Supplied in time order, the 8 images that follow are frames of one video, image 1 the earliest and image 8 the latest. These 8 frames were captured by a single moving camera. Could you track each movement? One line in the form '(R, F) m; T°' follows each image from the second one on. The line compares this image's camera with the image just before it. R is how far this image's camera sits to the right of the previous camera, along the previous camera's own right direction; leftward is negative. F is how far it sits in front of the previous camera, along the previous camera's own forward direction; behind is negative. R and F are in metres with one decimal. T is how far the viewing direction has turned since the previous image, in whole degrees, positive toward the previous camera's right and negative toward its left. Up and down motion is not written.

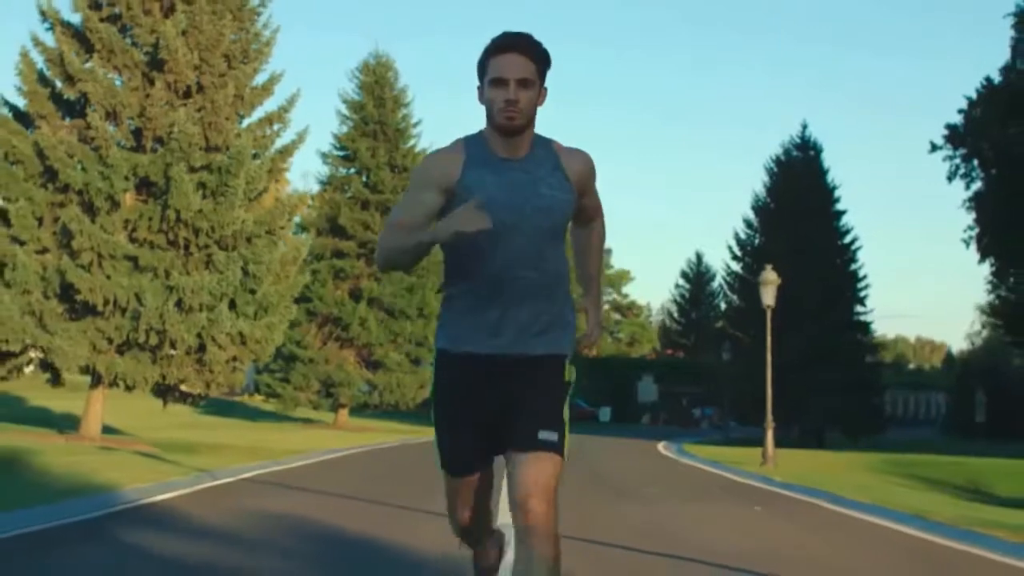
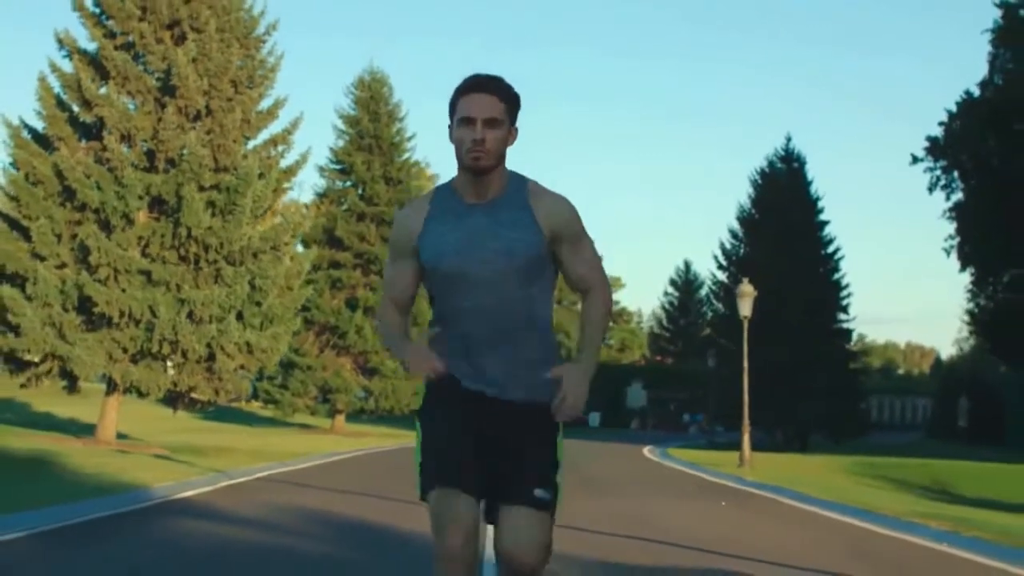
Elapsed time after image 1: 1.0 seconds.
(0.0, -1.8) m; 0°
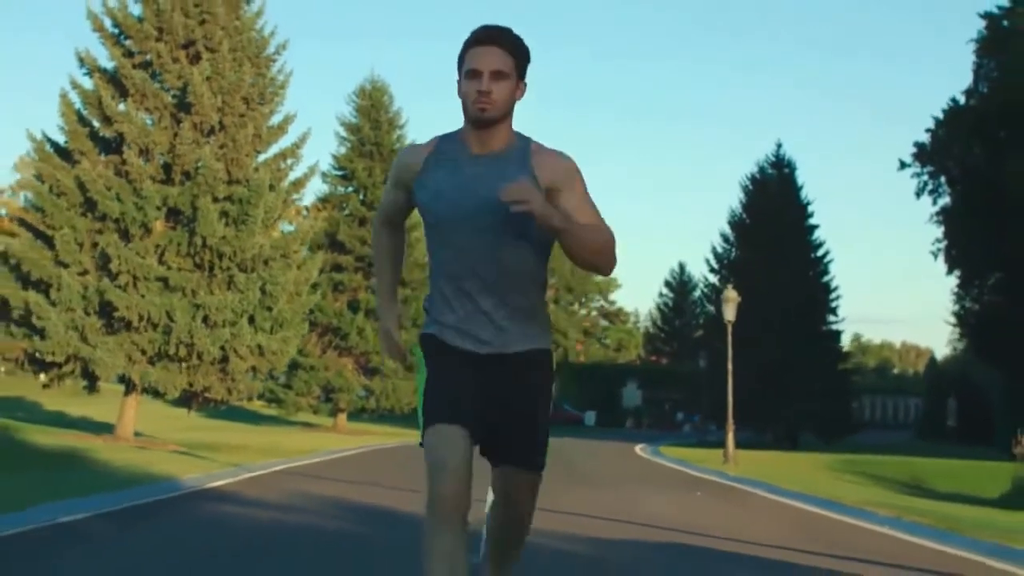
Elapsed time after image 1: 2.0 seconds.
(0.0, -1.8) m; 0°
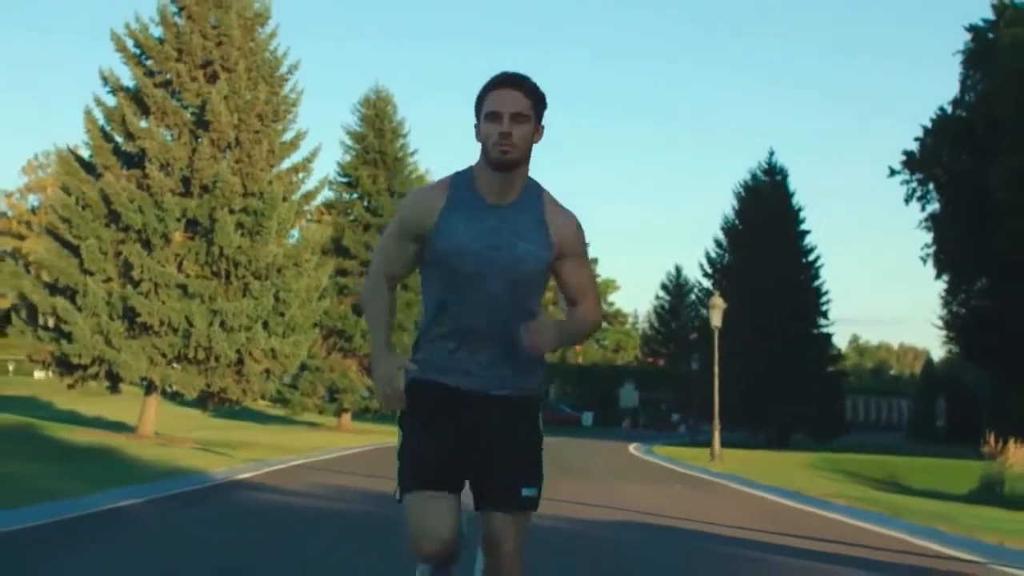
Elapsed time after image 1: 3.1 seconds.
(0.0, -2.0) m; 0°
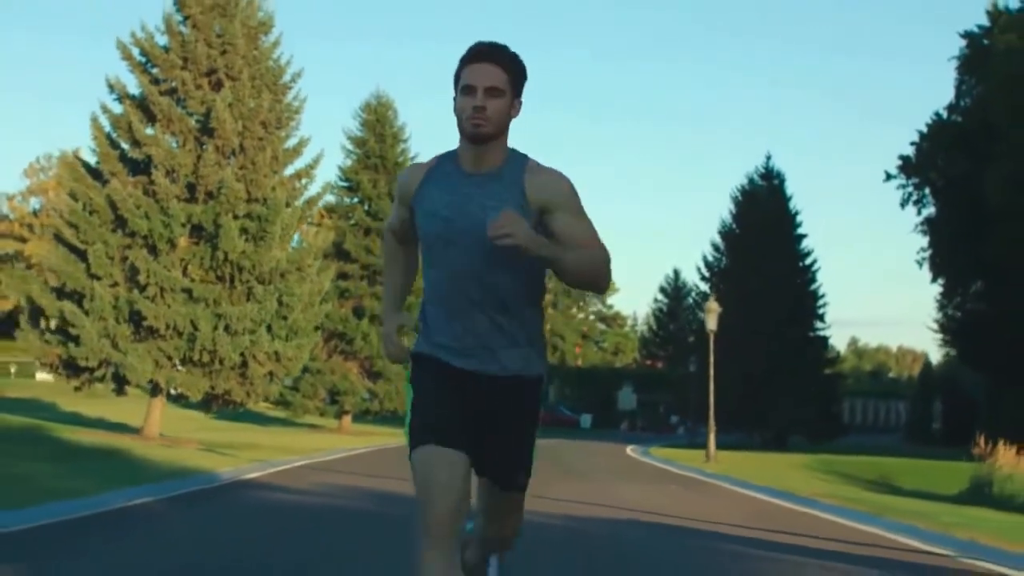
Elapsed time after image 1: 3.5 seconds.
(0.0, -0.6) m; 0°
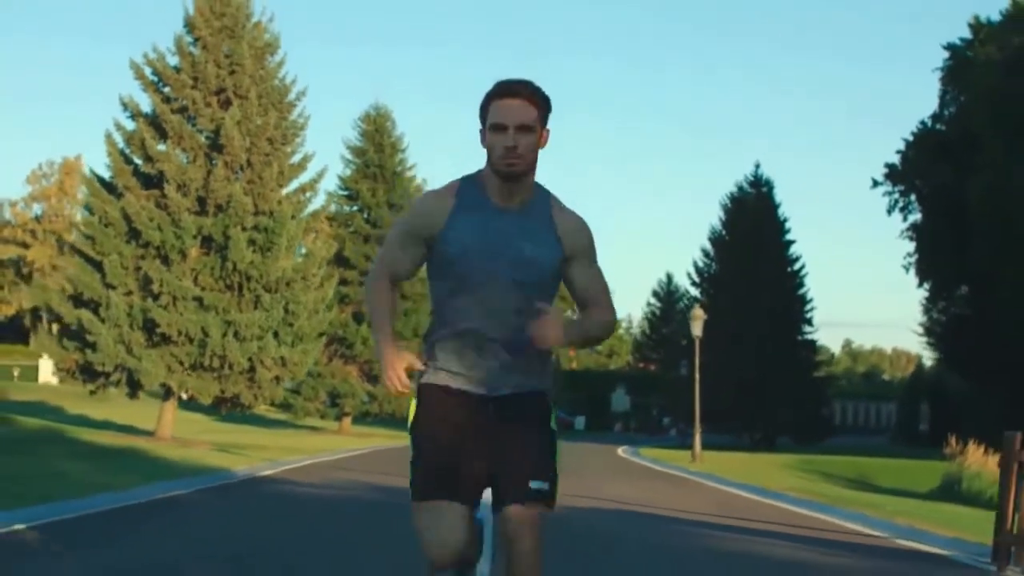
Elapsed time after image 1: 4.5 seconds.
(0.0, -1.8) m; 0°
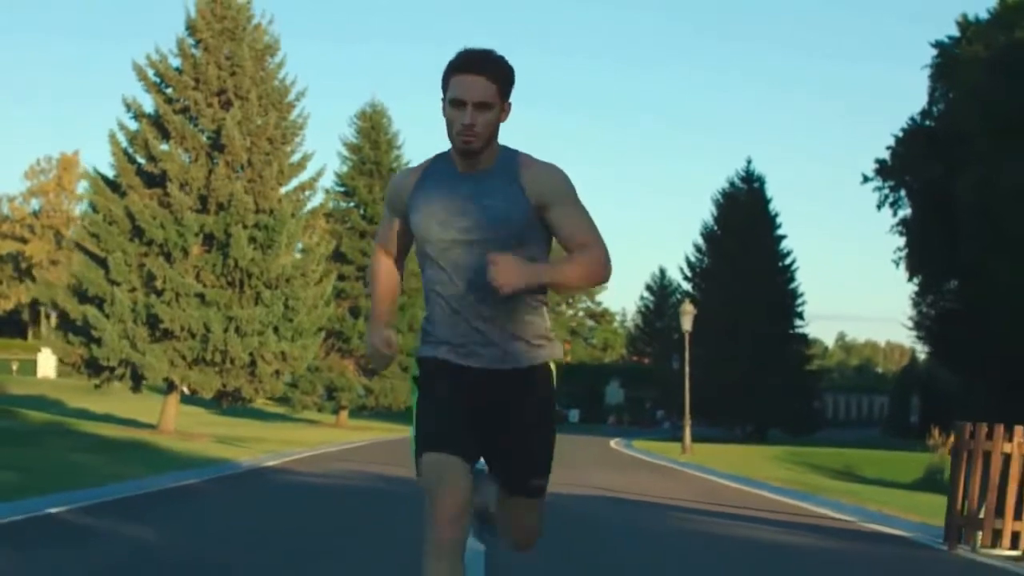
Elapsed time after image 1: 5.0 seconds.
(0.0, -0.9) m; 0°
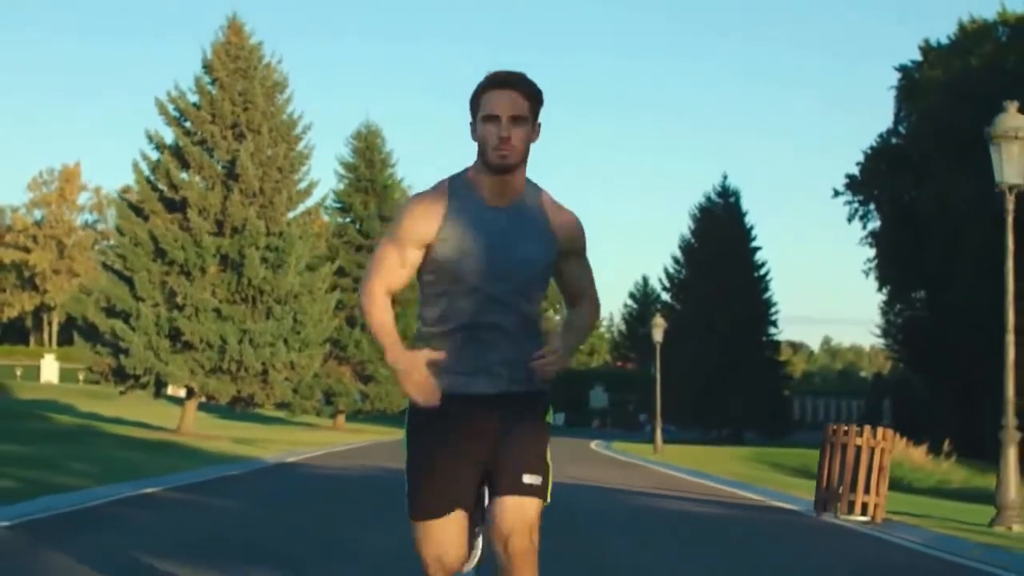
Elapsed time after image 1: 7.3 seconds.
(0.0, -3.9) m; 0°
